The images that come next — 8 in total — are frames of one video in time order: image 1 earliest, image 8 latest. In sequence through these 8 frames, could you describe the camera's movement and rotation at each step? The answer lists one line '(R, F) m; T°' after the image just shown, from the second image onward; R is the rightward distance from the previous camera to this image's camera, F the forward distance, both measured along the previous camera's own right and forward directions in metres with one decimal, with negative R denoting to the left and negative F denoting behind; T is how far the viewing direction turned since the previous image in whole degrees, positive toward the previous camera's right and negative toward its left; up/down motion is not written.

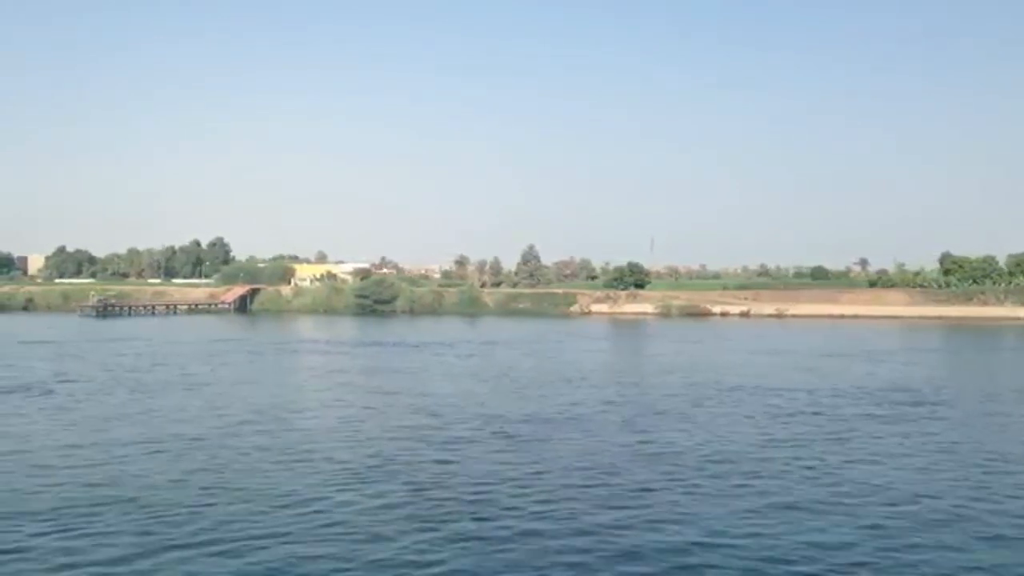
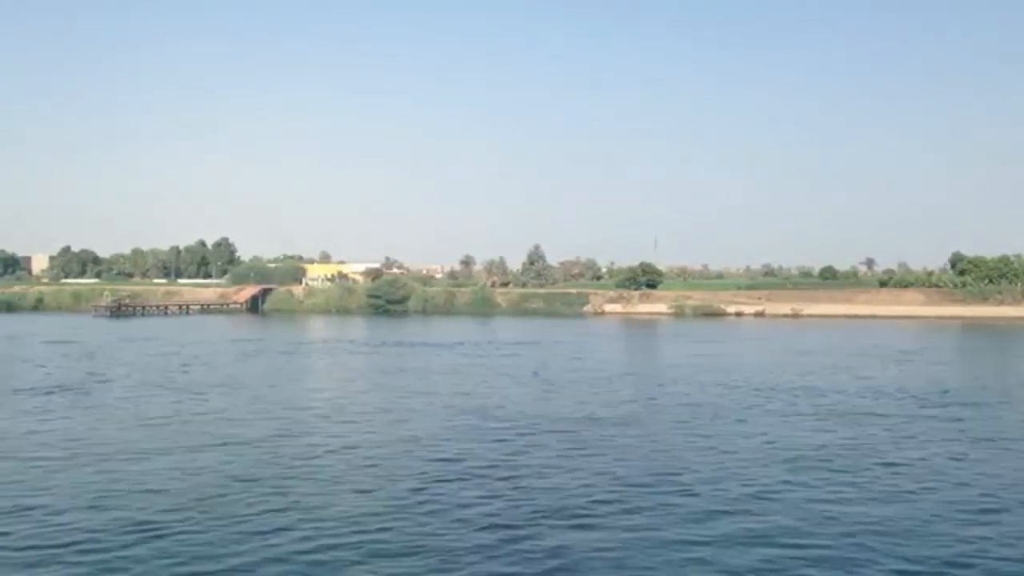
(-0.9, +0.1) m; 0°
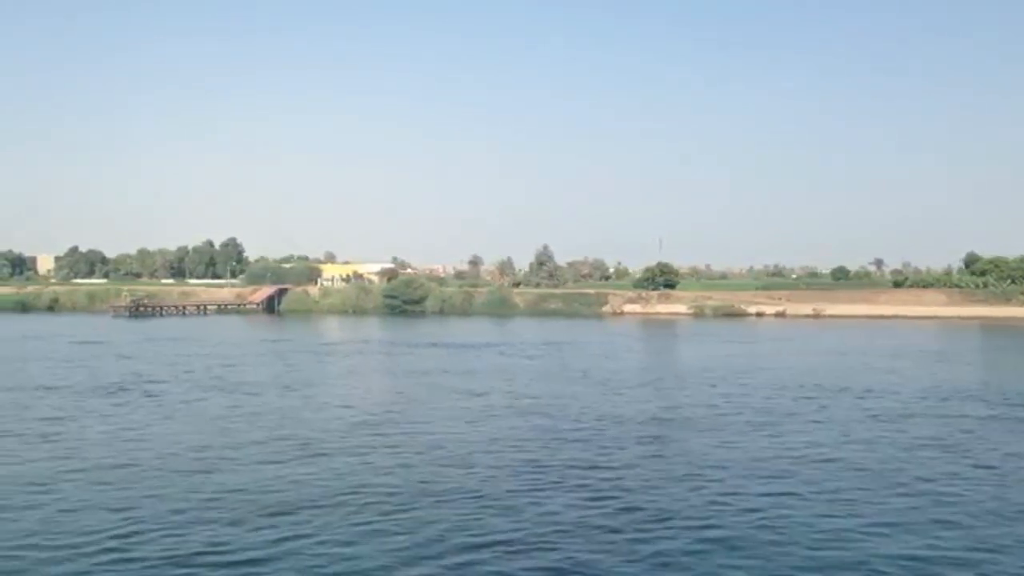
(-1.3, +0.1) m; 0°
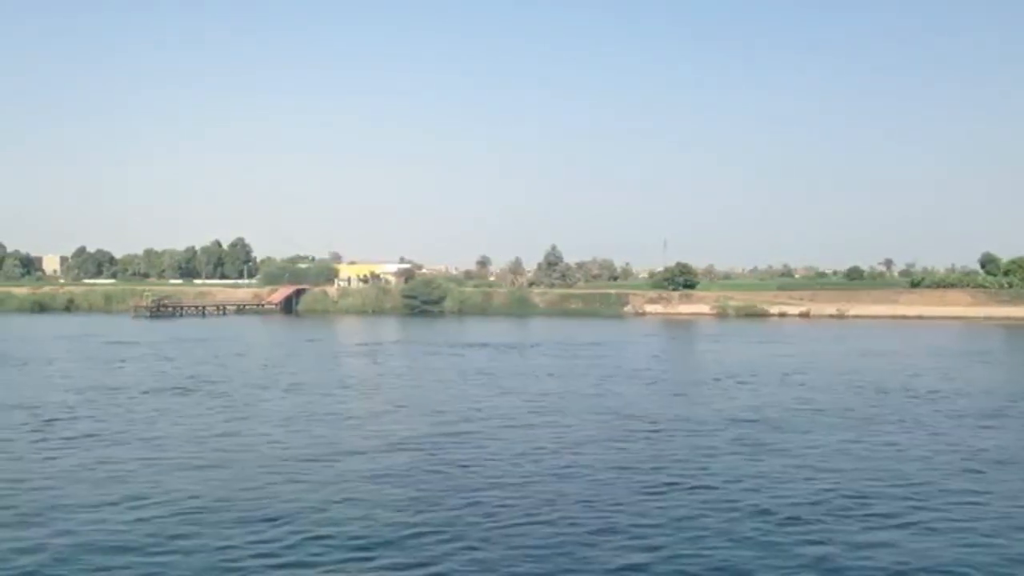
(-1.5, +0.2) m; 0°
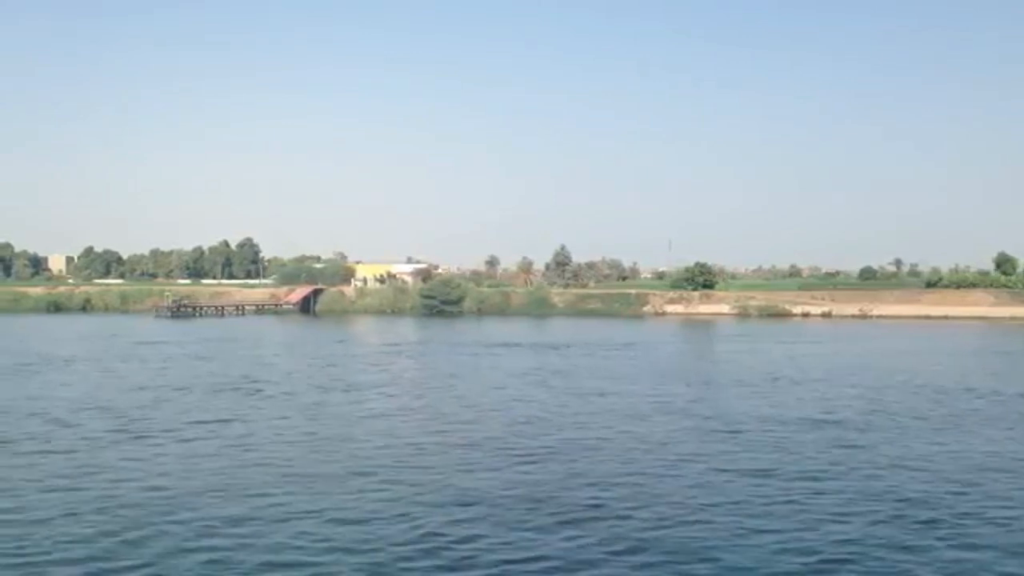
(-1.4, +0.1) m; 0°
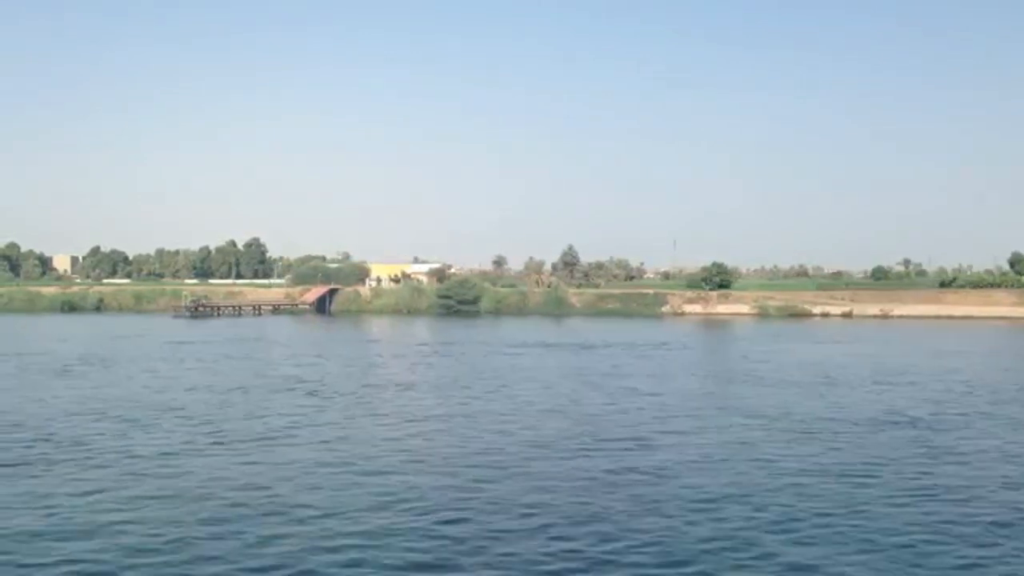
(-1.3, +0.2) m; 0°
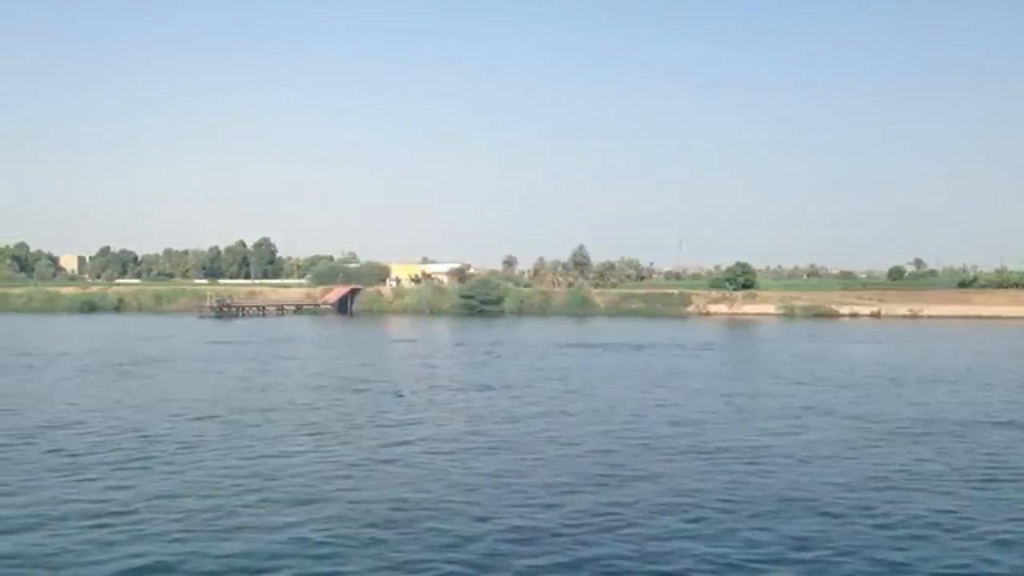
(-1.8, +0.2) m; 0°
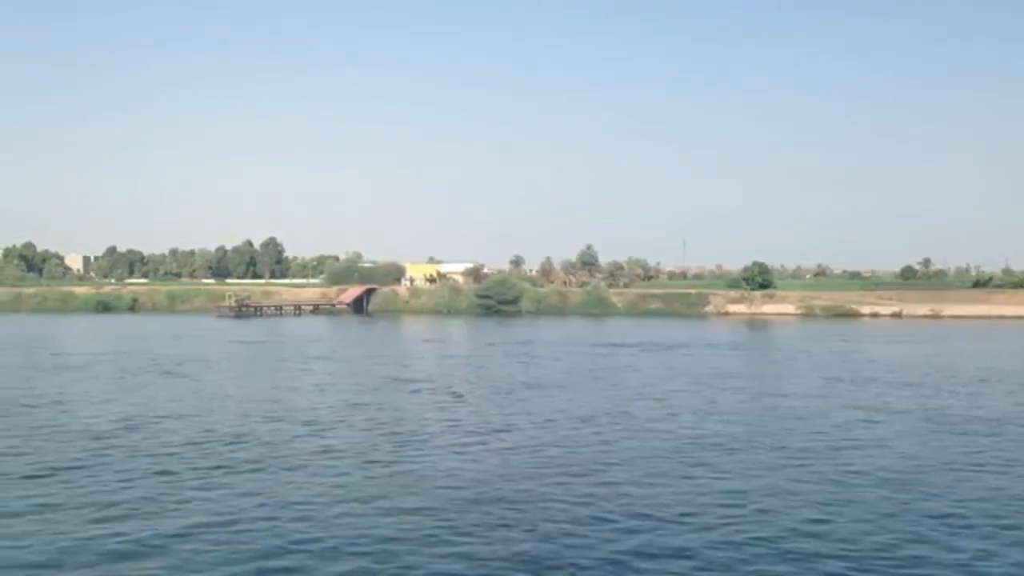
(-1.3, +0.1) m; 0°
